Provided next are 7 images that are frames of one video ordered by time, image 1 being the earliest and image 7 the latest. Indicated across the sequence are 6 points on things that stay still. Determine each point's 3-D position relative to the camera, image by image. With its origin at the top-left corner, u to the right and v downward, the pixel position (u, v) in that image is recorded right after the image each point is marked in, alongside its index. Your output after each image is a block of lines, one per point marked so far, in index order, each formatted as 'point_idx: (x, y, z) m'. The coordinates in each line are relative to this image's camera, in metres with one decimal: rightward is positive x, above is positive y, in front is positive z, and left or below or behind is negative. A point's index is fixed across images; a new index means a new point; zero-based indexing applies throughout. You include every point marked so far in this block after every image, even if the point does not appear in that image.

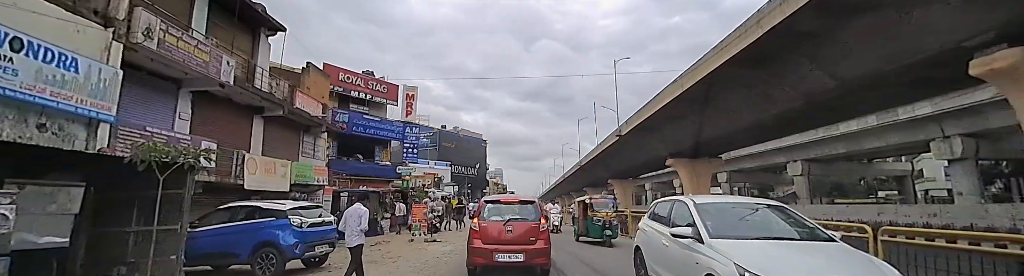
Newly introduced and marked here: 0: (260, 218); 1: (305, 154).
0: (-4.8, -1.5, +6.8) m
1: (-8.6, -0.7, +14.9) m
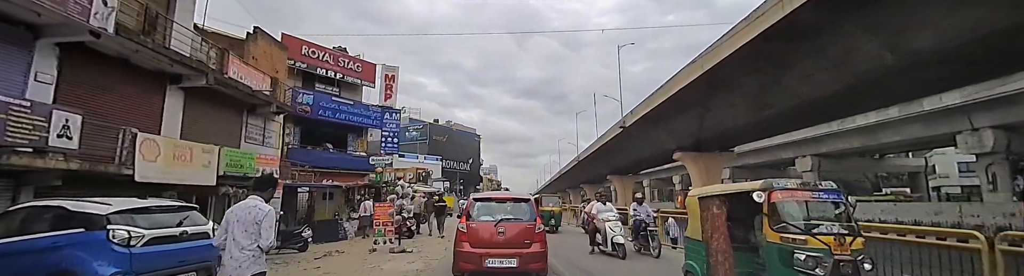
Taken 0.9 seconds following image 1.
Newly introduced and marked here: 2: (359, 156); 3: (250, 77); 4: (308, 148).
0: (-4.8, -1.0, +3.8) m
1: (-8.7, -0.1, +11.8) m
2: (-7.3, -0.8, +16.8) m
3: (-8.3, +1.9, +11.3) m
4: (-8.7, -0.4, +15.1) m
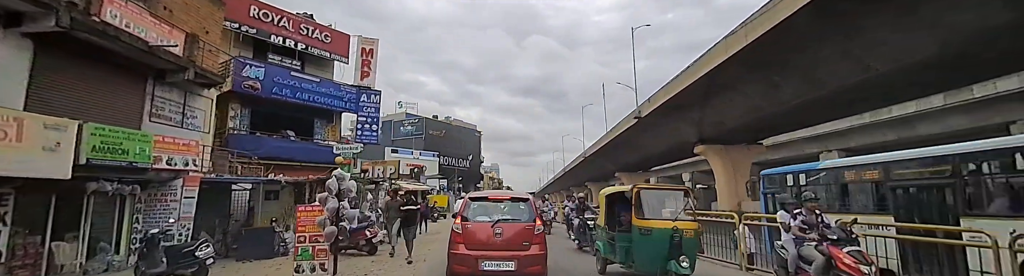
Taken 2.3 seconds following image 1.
0: (-4.7, -0.4, +0.6) m
1: (-8.6, +0.5, +8.6) m
2: (-7.1, -0.3, +13.6) m
3: (-8.2, +2.5, +8.1) m
4: (-8.5, +0.1, +11.9) m
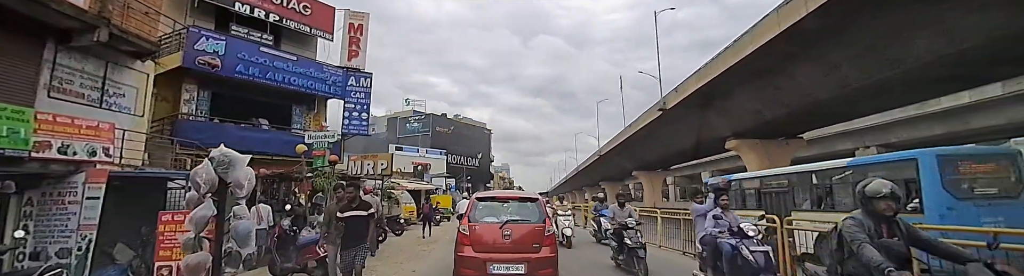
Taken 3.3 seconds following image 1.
0: (-4.6, -0.1, -1.5) m
1: (-8.3, +0.8, +6.6) m
2: (-6.7, 0.0, +11.5) m
3: (-7.9, +2.8, +6.1) m
4: (-8.1, +0.5, +9.9) m
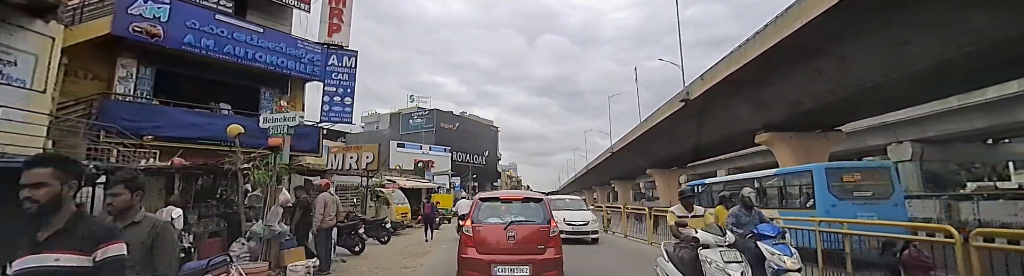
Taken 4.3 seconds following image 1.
0: (-4.6, +0.2, -3.3) m
1: (-8.1, +1.1, +4.9) m
2: (-6.4, +0.3, +9.8) m
3: (-7.8, +3.1, +4.3) m
4: (-7.8, +0.7, +8.1) m
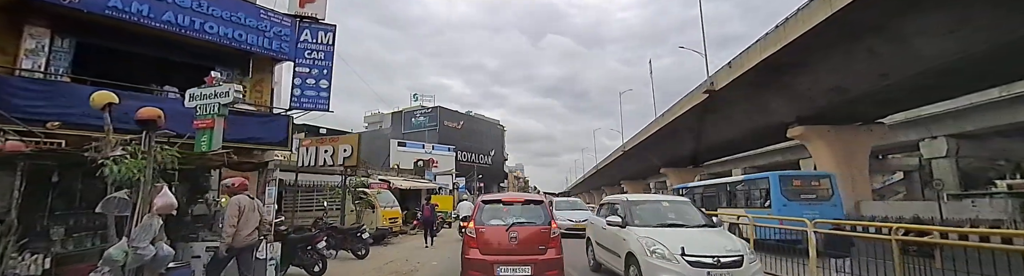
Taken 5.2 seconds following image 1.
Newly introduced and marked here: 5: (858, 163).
0: (-4.6, +0.5, -4.9) m
1: (-8.0, +1.3, +3.3) m
2: (-6.2, +0.5, +8.2) m
3: (-7.7, +3.3, +2.8) m
4: (-7.7, +0.9, +6.6) m
5: (+17.9, -1.4, +18.4) m
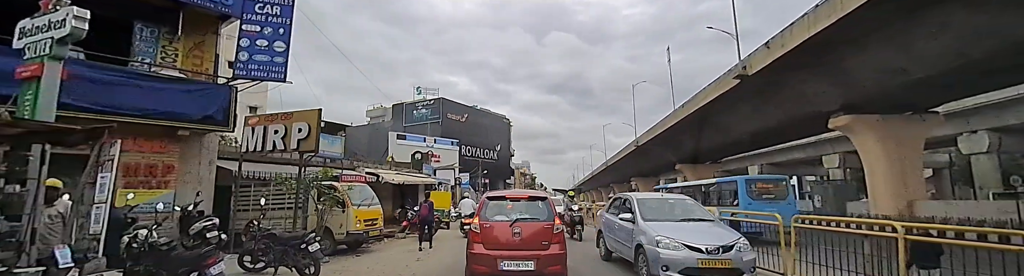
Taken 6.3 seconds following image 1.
0: (-4.6, +0.7, -6.7) m
1: (-7.9, +1.6, +1.6) m
2: (-6.0, +0.9, +6.4) m
3: (-7.6, +3.6, +1.1) m
4: (-7.5, +1.3, +4.9) m
5: (+18.3, -1.0, +16.3) m
